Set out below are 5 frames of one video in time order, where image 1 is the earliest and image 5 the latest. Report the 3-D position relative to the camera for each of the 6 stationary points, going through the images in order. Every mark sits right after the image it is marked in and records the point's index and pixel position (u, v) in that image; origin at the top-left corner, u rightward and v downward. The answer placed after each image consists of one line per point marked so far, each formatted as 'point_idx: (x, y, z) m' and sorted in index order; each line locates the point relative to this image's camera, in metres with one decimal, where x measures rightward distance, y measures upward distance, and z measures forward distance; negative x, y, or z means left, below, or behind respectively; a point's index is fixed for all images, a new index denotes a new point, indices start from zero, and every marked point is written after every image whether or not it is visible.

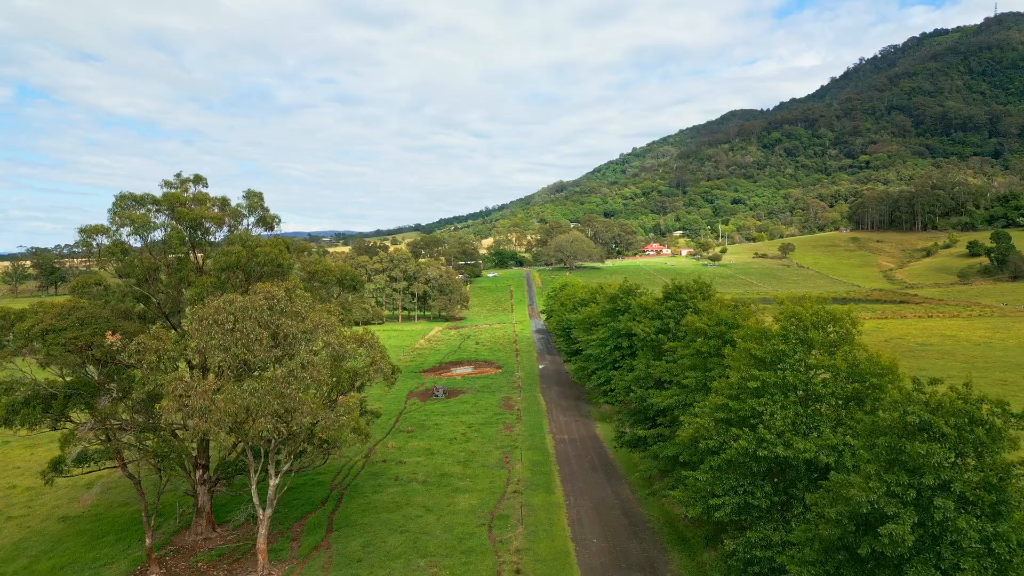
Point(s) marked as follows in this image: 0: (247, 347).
0: (-4.5, -1.0, +12.8) m
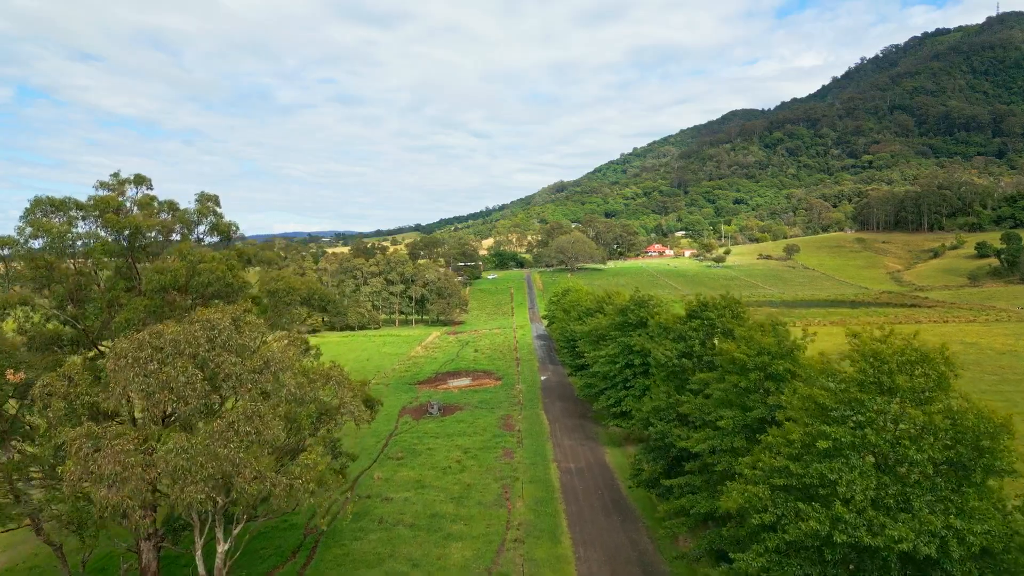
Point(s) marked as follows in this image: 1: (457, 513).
0: (-4.5, -1.4, +10.1) m
1: (-1.4, -5.9, +19.8) m
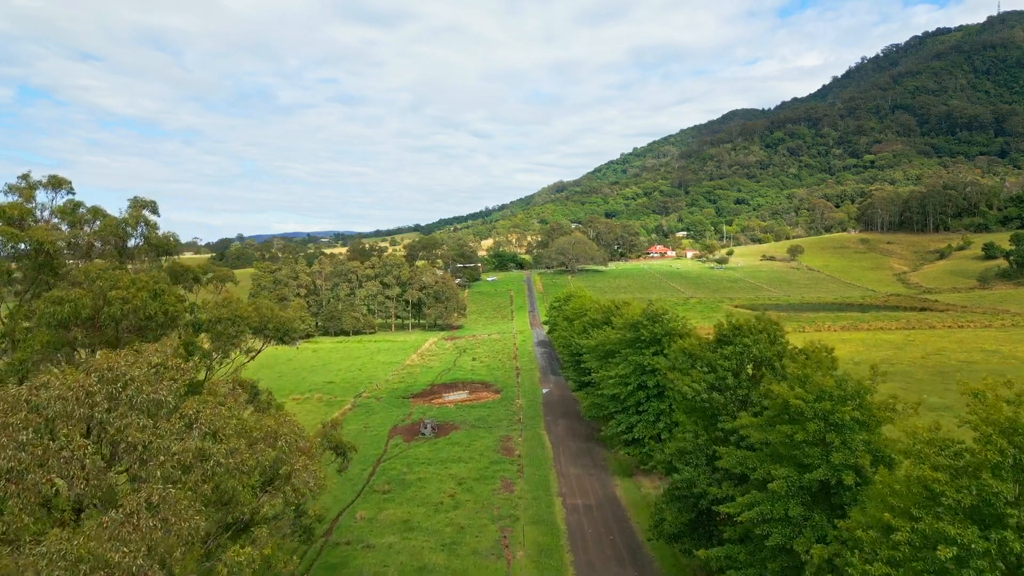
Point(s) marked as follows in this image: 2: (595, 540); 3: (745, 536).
0: (-4.5, -1.8, +7.5) m
1: (-1.5, -6.3, +17.2) m
2: (+2.1, -6.3, +18.7) m
3: (+3.6, -3.8, +11.7) m
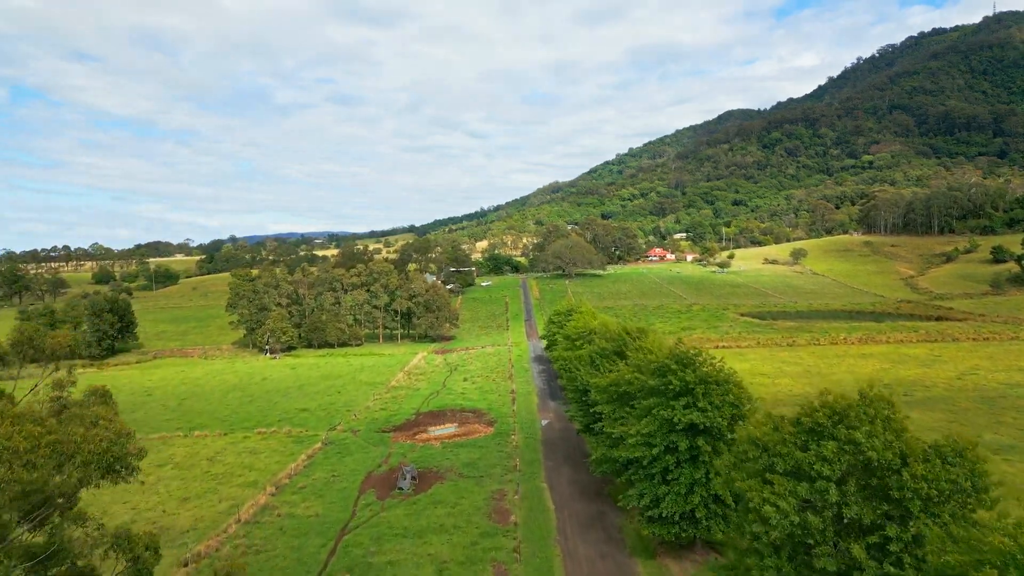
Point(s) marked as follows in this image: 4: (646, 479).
0: (-4.5, -2.7, +2.6) m
1: (-1.5, -7.2, +12.2) m
2: (+2.0, -7.2, +13.8) m
3: (+3.5, -4.7, +6.8) m
4: (+3.4, -4.8, +19.0) m
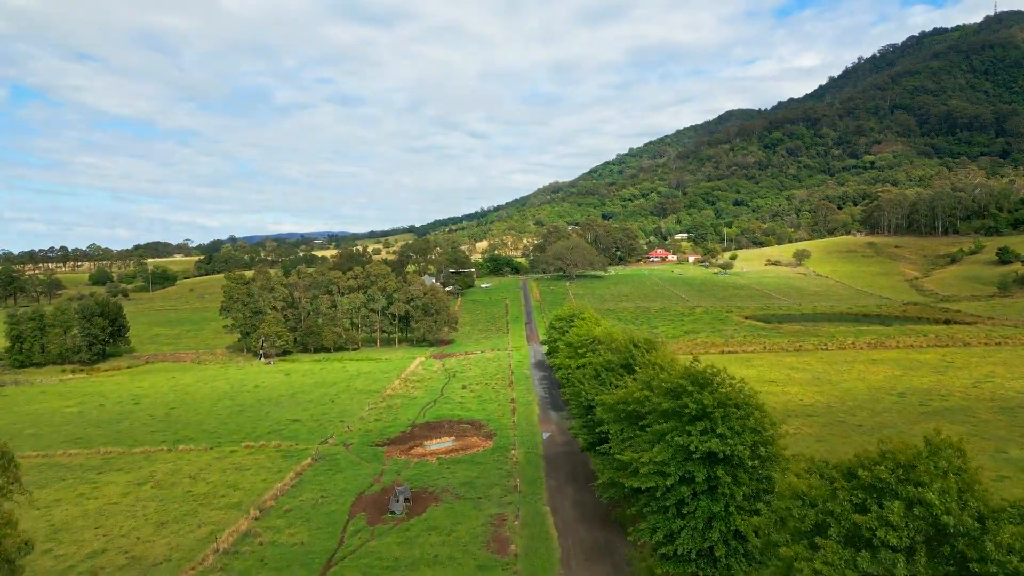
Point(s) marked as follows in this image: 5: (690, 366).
0: (-4.5, -3.0, +0.9) m
1: (-1.6, -7.5, +10.5) m
2: (+1.9, -7.5, +12.1) m
3: (+3.5, -5.0, +5.1) m
4: (+3.4, -5.1, +17.3) m
5: (+4.4, -1.9, +19.3) m
